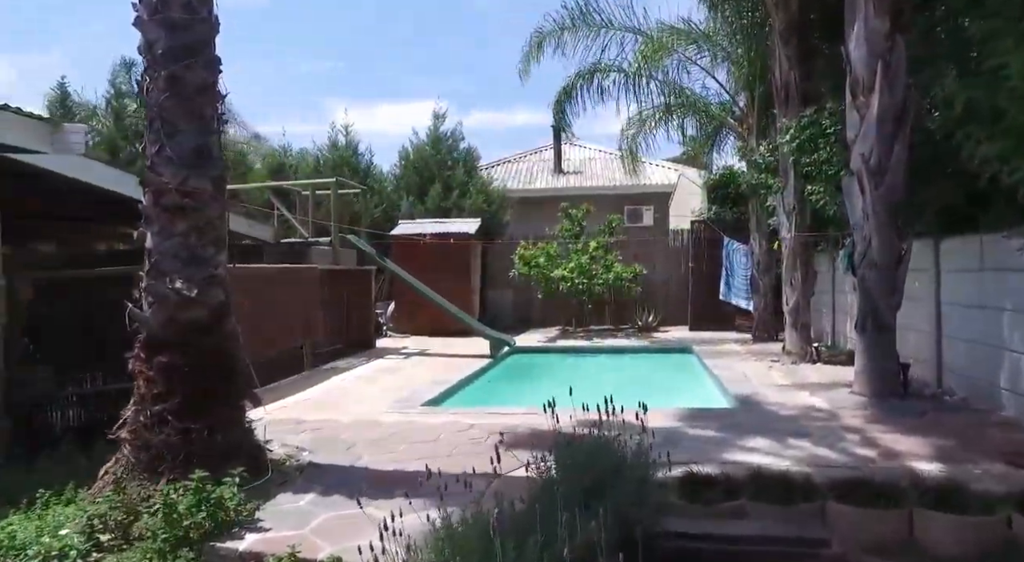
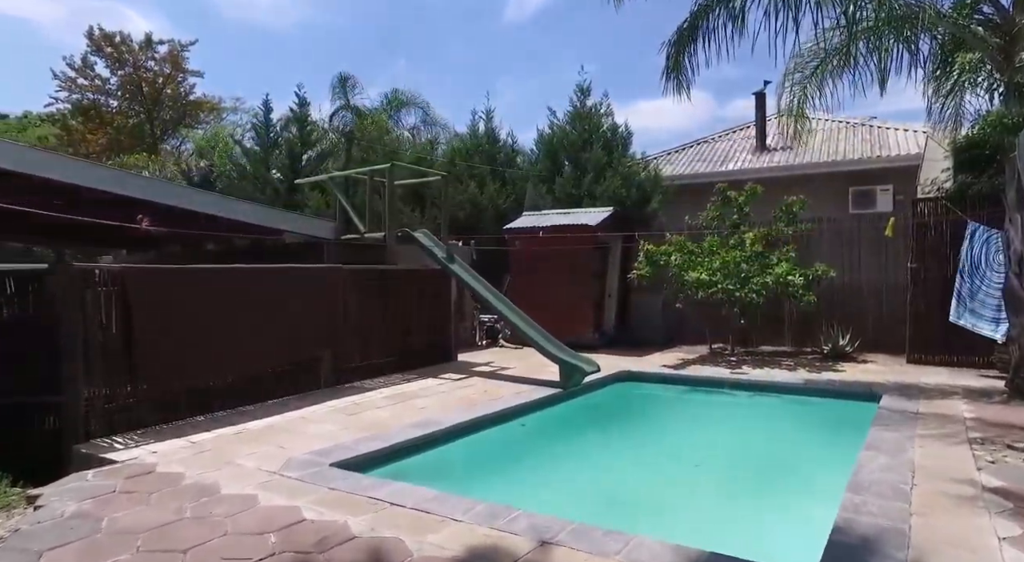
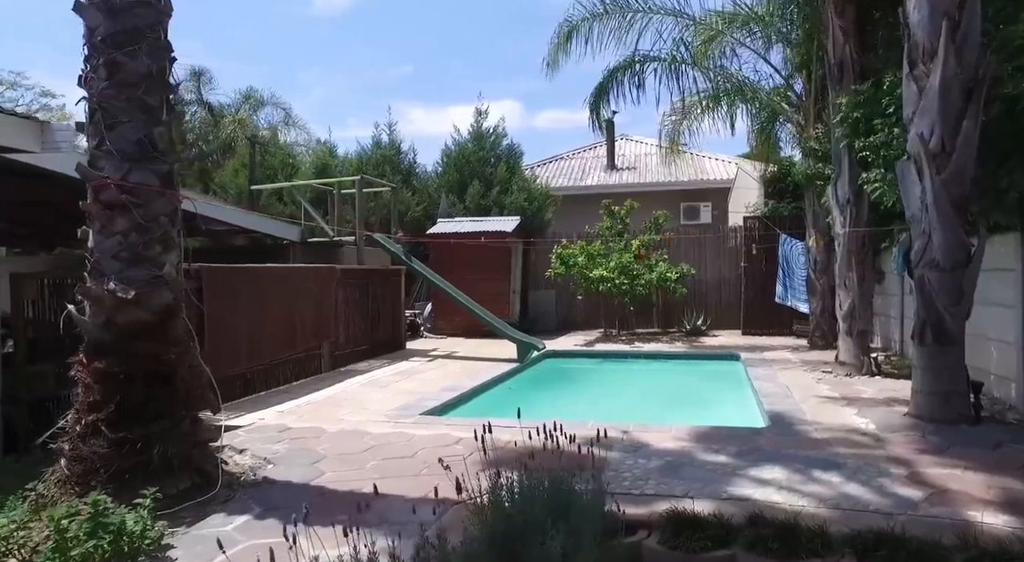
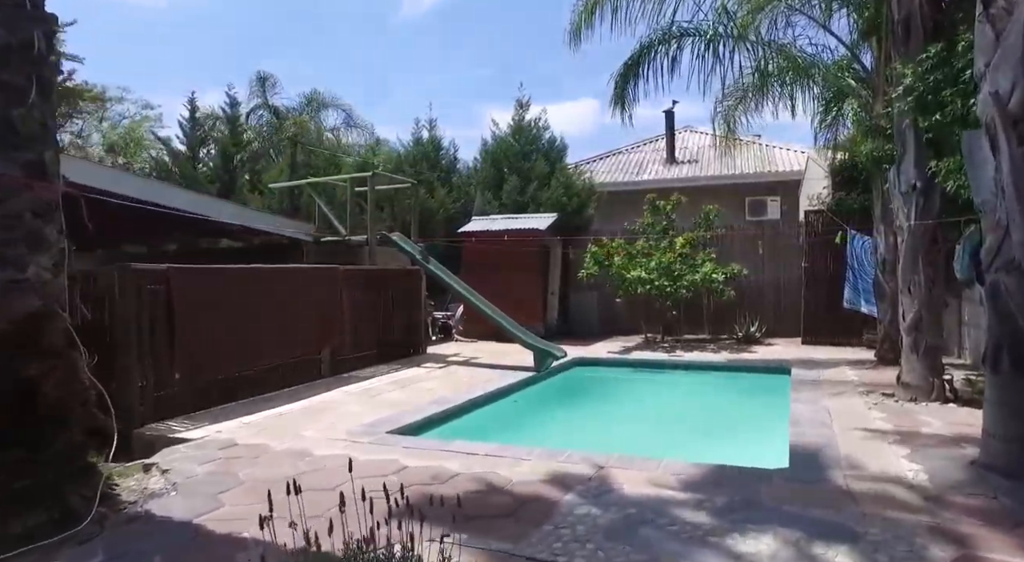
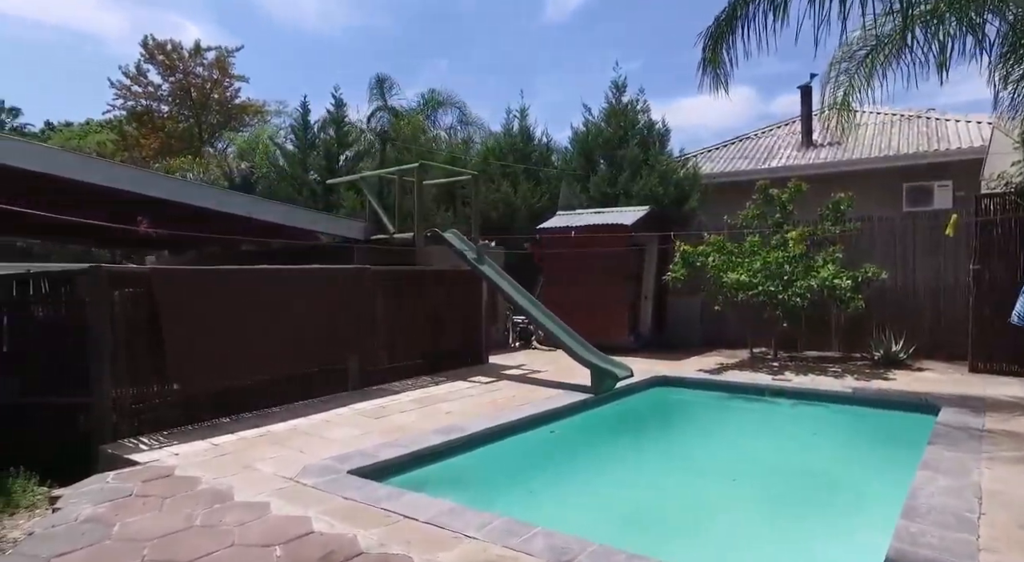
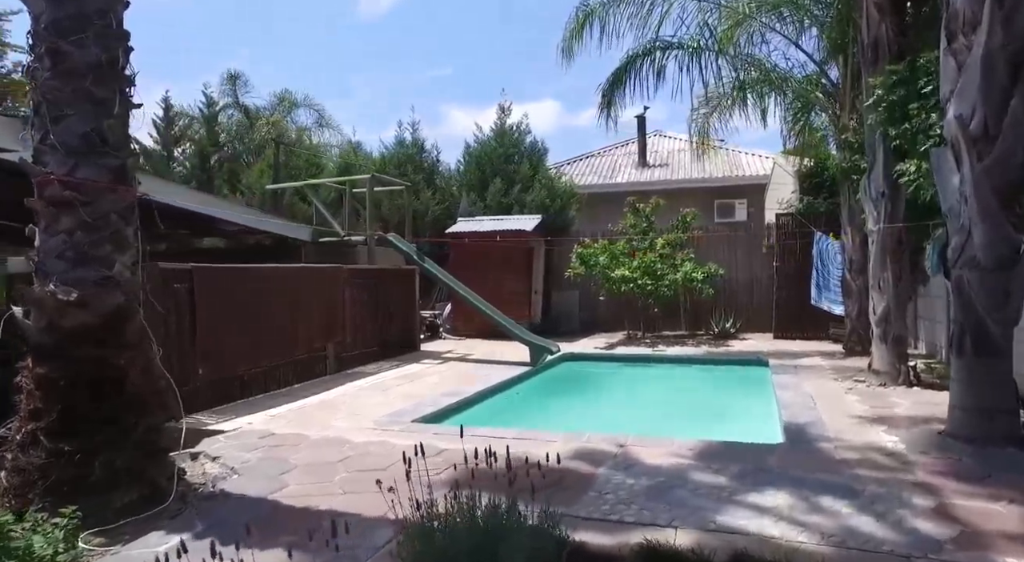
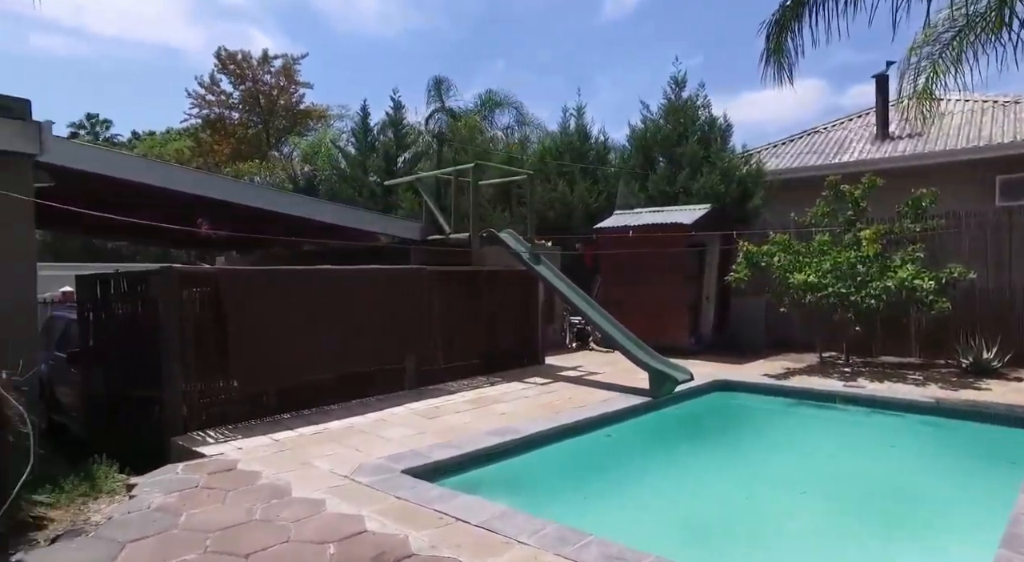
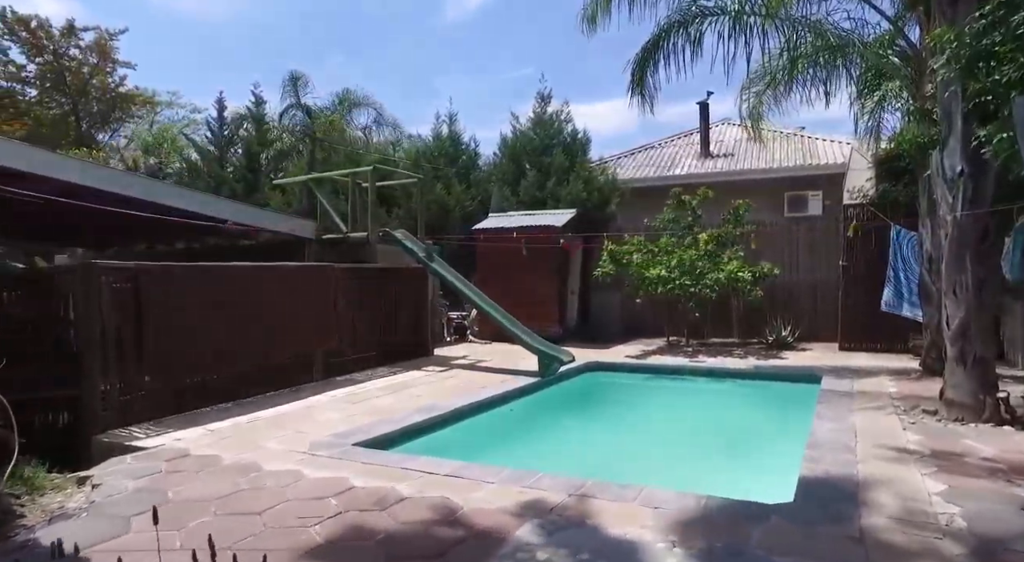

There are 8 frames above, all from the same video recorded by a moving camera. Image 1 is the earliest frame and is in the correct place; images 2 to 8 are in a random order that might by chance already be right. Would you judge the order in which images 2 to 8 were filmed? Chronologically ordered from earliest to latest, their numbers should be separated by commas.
3, 6, 4, 8, 2, 5, 7
